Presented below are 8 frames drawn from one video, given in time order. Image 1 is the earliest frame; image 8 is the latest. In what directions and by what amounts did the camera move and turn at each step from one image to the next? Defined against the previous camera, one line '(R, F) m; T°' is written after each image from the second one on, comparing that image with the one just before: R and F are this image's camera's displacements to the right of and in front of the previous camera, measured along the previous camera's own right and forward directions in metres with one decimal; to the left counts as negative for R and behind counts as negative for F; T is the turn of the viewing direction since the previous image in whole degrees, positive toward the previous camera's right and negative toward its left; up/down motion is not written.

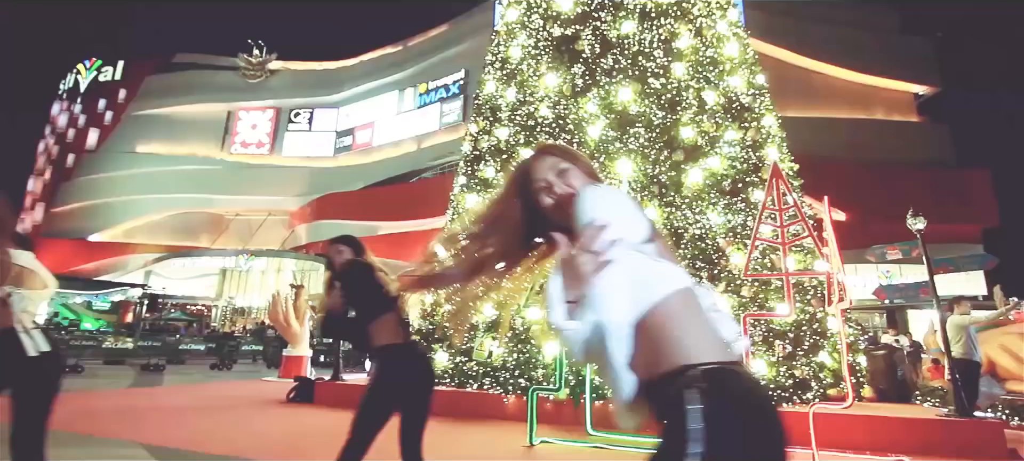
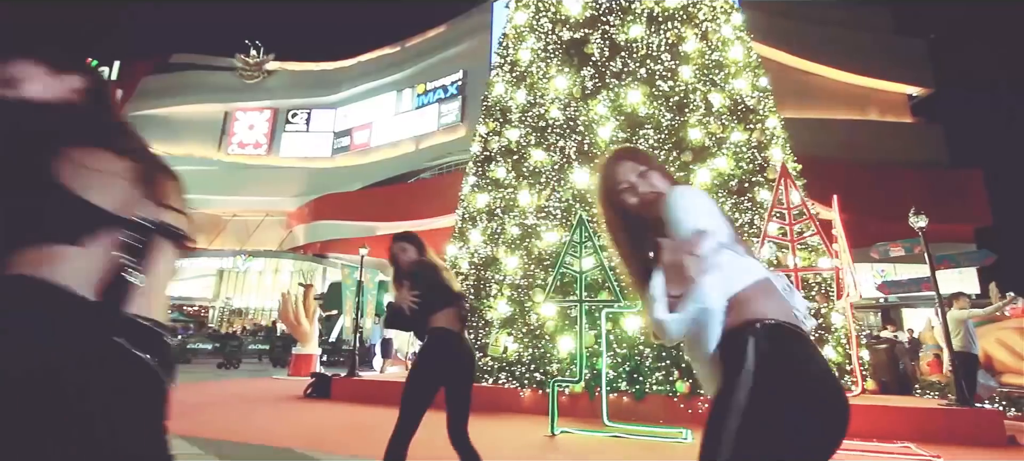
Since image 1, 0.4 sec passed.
(-0.2, -0.2) m; +1°
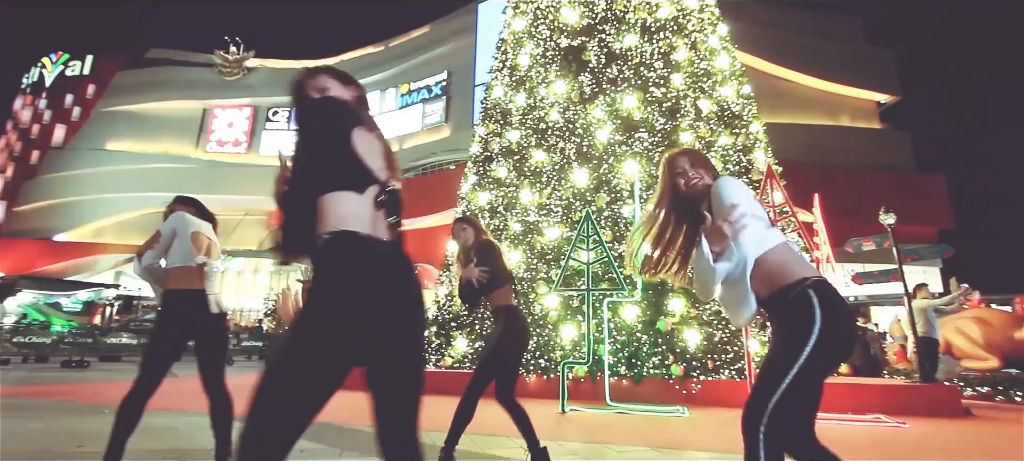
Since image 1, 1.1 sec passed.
(-0.3, -0.4) m; +2°
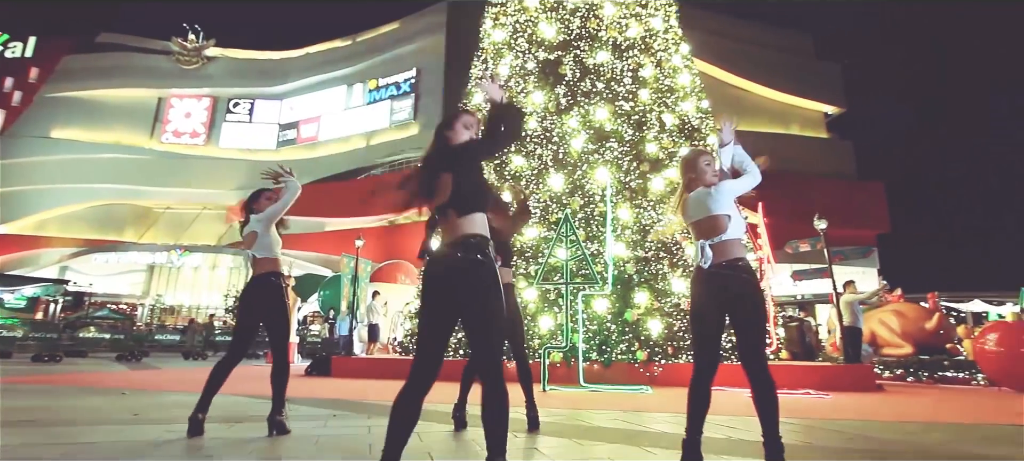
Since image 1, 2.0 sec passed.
(-0.3, -0.6) m; +4°
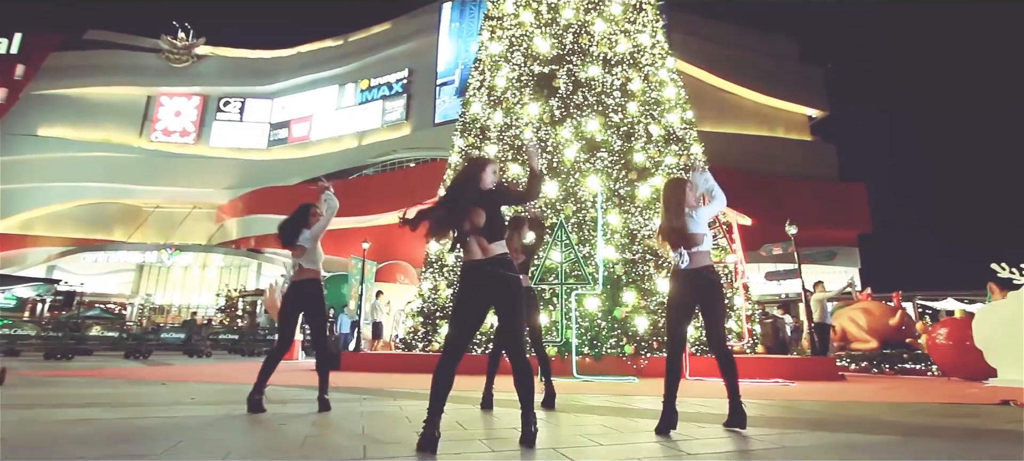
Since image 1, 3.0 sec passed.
(-0.1, -0.5) m; +1°
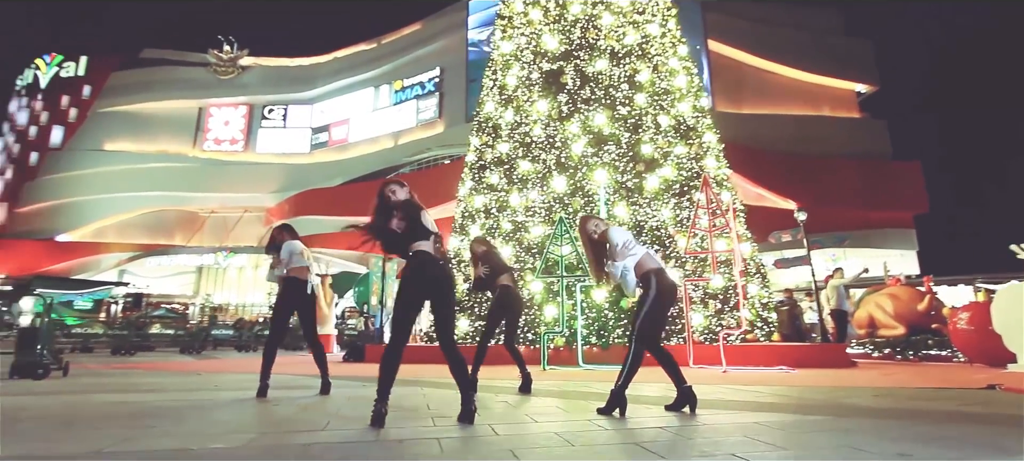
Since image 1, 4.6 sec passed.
(+0.5, -0.2) m; -5°
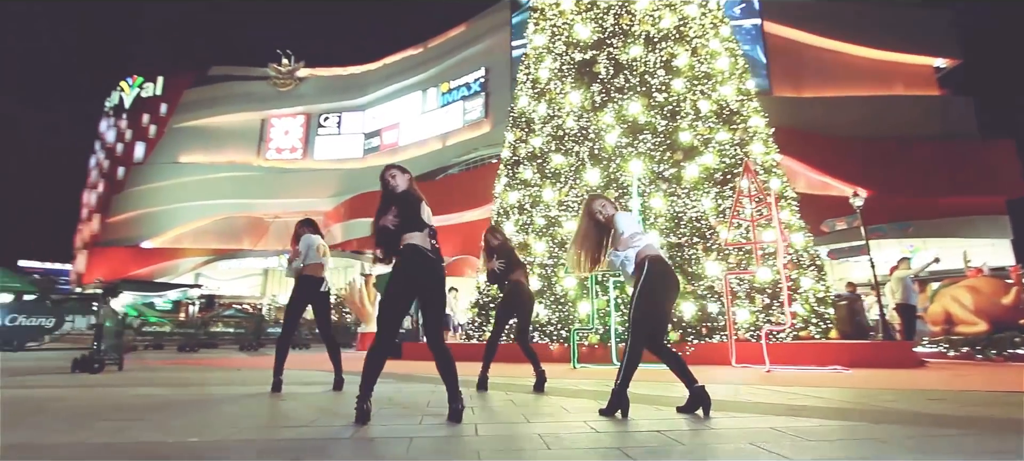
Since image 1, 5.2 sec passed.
(+0.3, +0.2) m; -6°
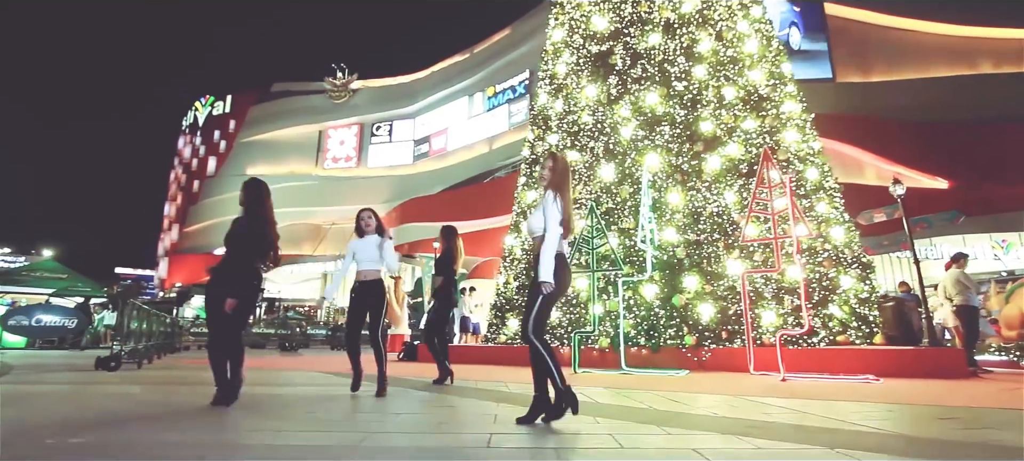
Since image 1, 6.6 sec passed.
(+0.6, +0.3) m; -6°
